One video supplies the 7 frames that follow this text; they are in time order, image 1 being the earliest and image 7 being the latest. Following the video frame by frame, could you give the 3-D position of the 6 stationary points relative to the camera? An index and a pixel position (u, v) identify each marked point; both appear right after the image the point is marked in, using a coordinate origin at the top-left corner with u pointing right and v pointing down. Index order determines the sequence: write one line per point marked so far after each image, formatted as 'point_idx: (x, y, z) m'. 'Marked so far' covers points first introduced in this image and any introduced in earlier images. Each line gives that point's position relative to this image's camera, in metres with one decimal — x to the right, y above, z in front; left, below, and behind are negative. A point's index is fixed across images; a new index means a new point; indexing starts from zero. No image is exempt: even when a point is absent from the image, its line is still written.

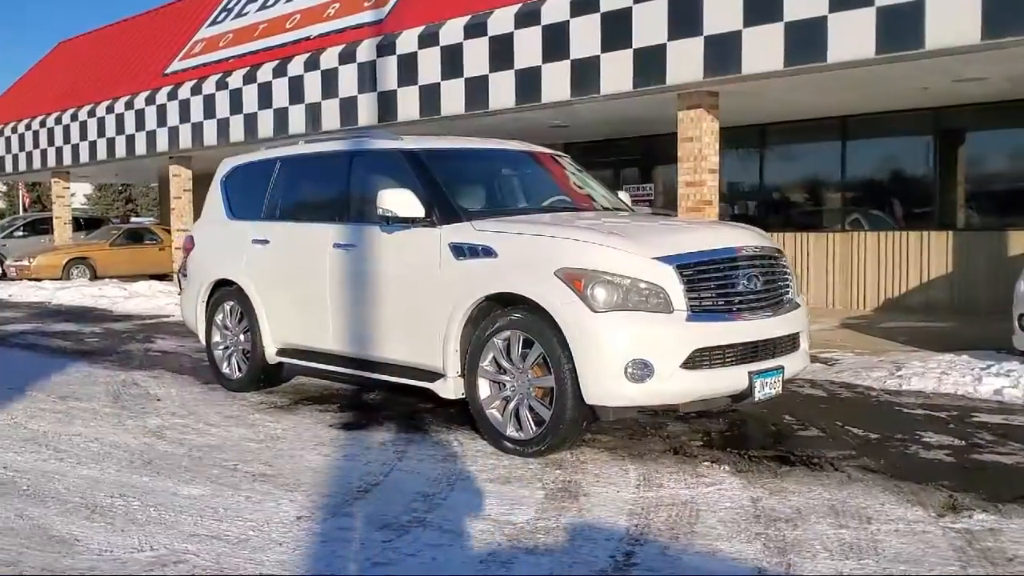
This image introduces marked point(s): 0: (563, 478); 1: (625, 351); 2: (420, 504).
0: (+0.3, -0.9, +4.6) m
1: (+0.5, -0.3, +4.7) m
2: (-0.4, -0.9, +4.3) m
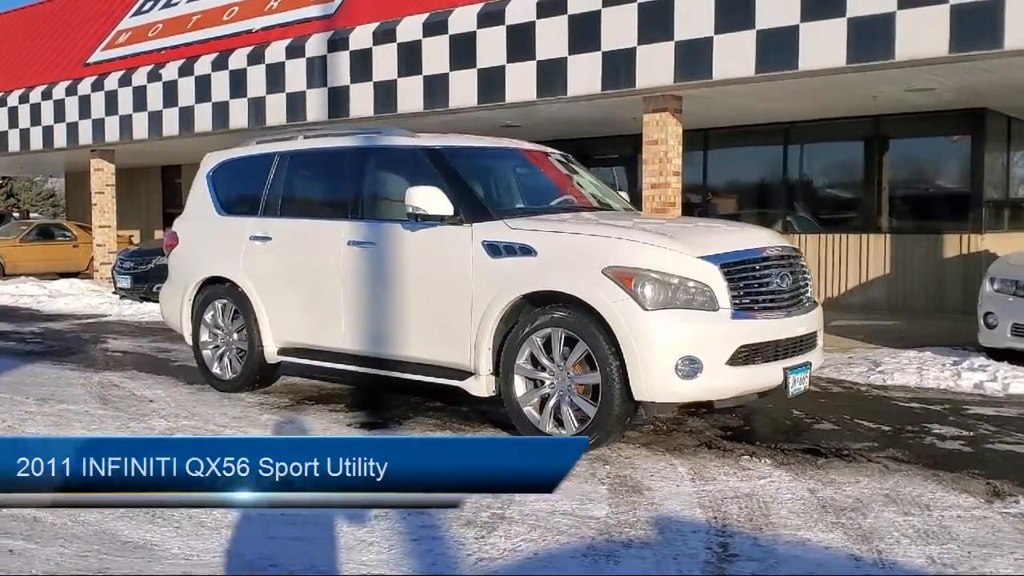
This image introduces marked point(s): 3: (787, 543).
0: (+0.5, -0.9, +4.7) m
1: (+0.8, -0.3, +4.8) m
2: (-0.1, -0.9, +4.3) m
3: (+1.0, -1.0, +3.7) m
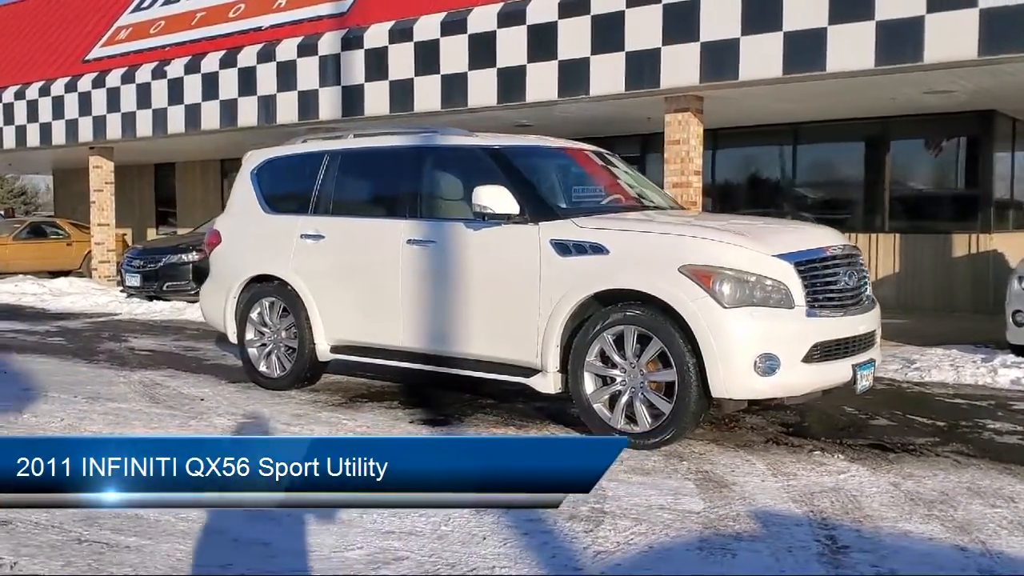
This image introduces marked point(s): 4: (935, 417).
0: (+0.9, -0.9, +4.8) m
1: (+1.2, -0.3, +4.8) m
2: (+0.3, -0.9, +4.3) m
3: (+1.5, -0.9, +3.8) m
4: (+2.6, -0.8, +6.0) m
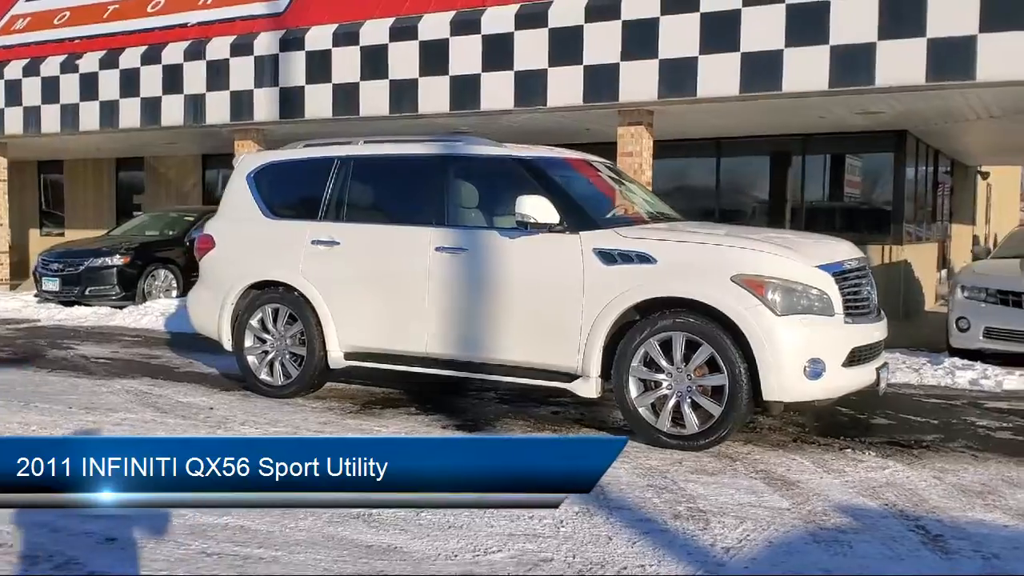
0: (+1.2, -0.9, +5.0) m
1: (+1.5, -0.3, +5.2) m
2: (+0.7, -0.9, +4.5) m
3: (+1.9, -1.0, +4.2) m
4: (+2.7, -0.8, +6.5) m
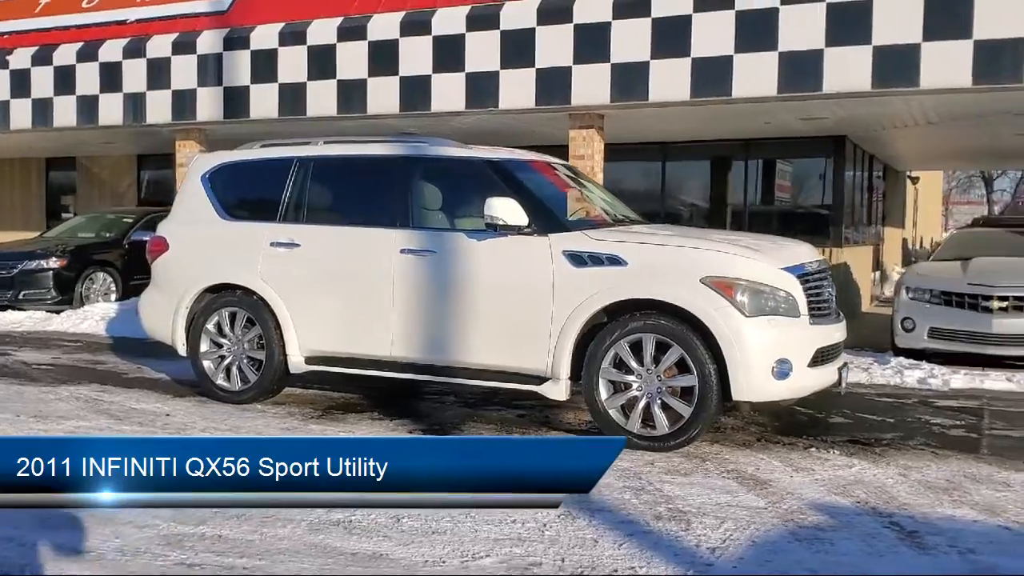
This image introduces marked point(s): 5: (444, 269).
0: (+1.1, -0.9, +5.1) m
1: (+1.4, -0.3, +5.2) m
2: (+0.6, -1.0, +4.5) m
3: (+1.9, -1.0, +4.3) m
4: (+2.5, -0.8, +6.6) m
5: (-0.4, +0.1, +5.9) m
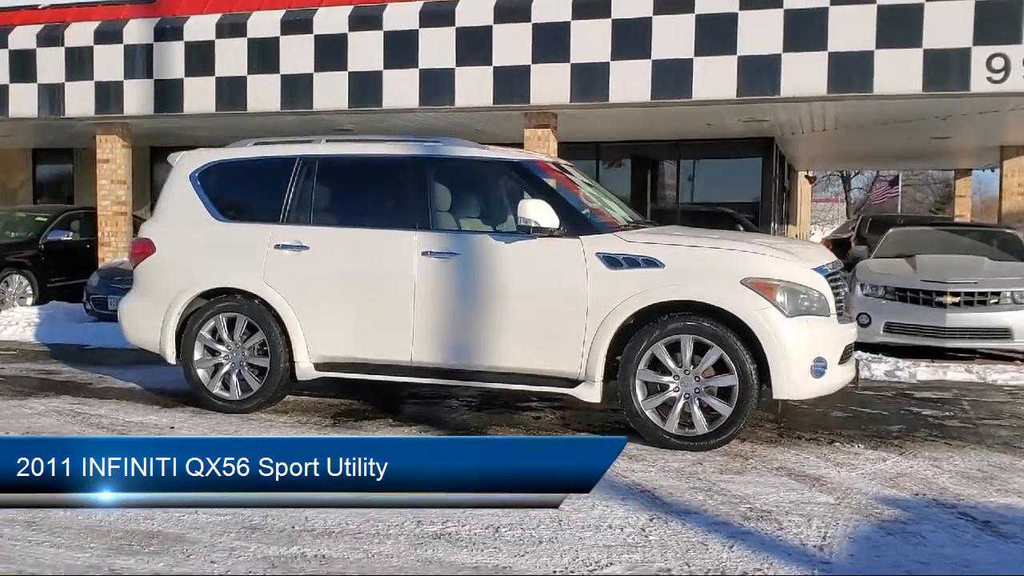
0: (+1.4, -0.9, +5.2) m
1: (+1.6, -0.3, +5.4) m
2: (+1.0, -1.0, +4.6) m
3: (+2.2, -1.0, +4.5) m
4: (+2.5, -0.8, +6.9) m
5: (-0.3, +0.1, +5.8) m
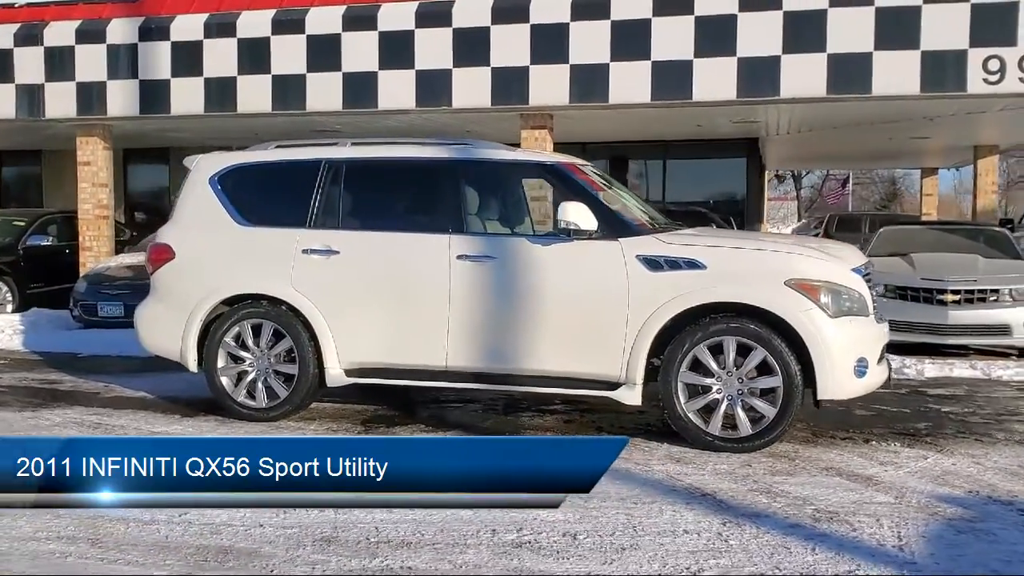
0: (+1.6, -0.9, +5.2) m
1: (+1.8, -0.3, +5.4) m
2: (+1.3, -1.0, +4.6) m
3: (+2.5, -1.0, +4.6) m
4: (+2.7, -0.8, +7.0) m
5: (0.0, +0.1, +5.8) m
